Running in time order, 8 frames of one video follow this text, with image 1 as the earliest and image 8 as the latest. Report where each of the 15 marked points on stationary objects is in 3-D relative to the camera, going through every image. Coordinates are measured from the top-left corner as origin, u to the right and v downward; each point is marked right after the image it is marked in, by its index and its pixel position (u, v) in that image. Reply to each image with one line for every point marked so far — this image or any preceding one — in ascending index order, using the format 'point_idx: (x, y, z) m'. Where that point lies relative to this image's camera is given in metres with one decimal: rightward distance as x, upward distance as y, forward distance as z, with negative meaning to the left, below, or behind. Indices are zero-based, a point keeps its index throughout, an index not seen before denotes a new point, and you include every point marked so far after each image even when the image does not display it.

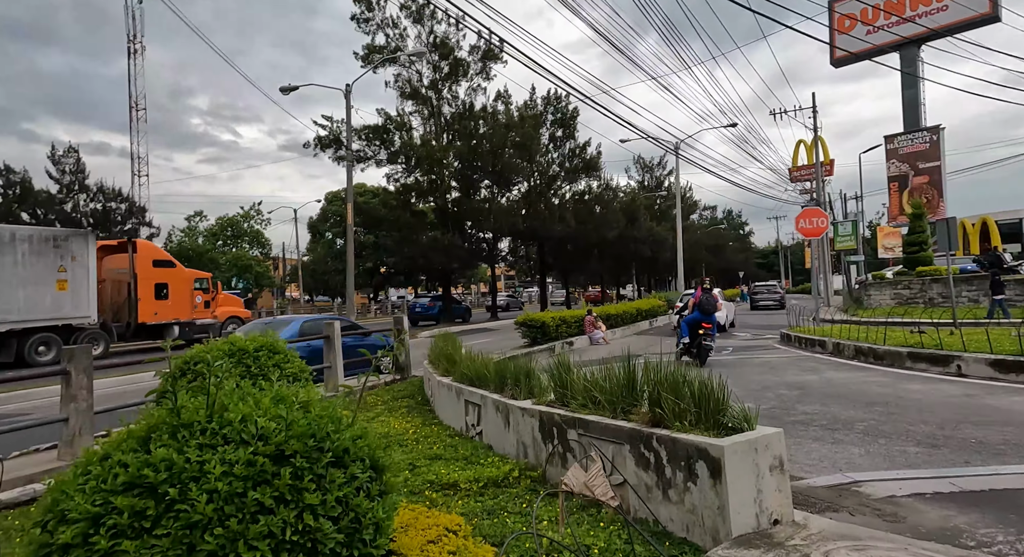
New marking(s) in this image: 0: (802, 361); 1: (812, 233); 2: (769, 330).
0: (+4.9, -1.4, +11.4) m
1: (+7.4, +1.2, +16.8) m
2: (+7.5, -1.5, +19.6) m
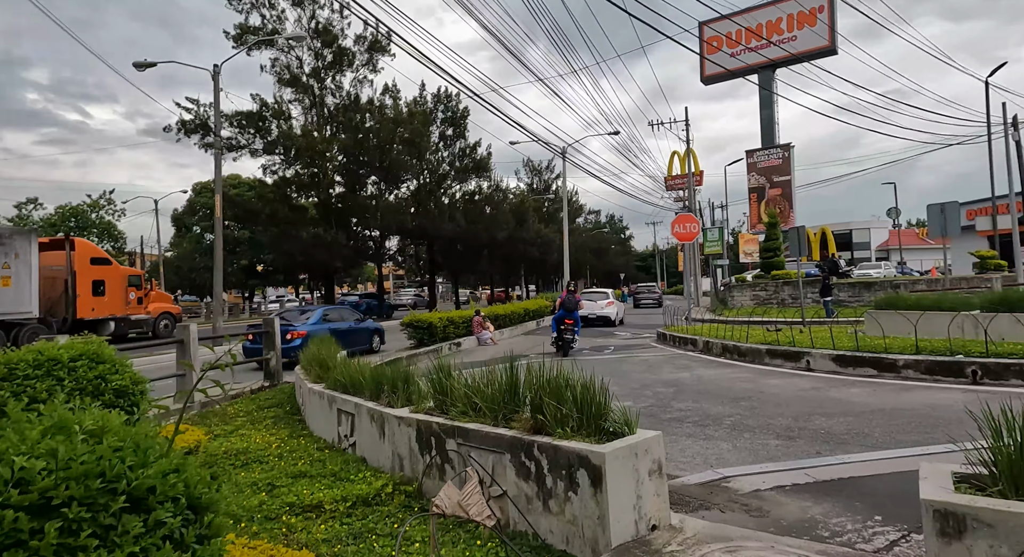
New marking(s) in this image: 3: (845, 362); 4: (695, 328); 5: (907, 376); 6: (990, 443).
0: (+2.9, -1.5, +11.8) m
1: (+4.6, +1.1, +17.6) m
2: (+4.1, -1.5, +20.4) m
3: (+5.2, -1.3, +10.5) m
4: (+4.4, -1.2, +16.2) m
5: (+5.7, -1.4, +9.8) m
6: (+1.8, -0.6, +2.5) m
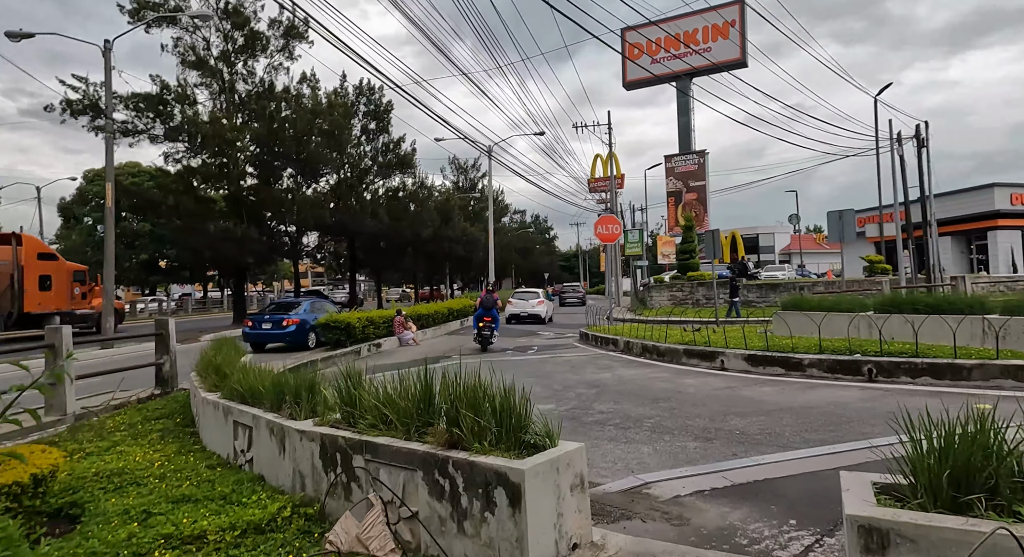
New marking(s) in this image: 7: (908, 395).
0: (+1.5, -1.5, +11.9) m
1: (+2.6, +1.1, +17.8) m
2: (+1.8, -1.5, +20.5) m
3: (+4.0, -1.4, +10.8) m
4: (+2.6, -1.2, +16.5) m
5: (+4.6, -1.5, +10.2) m
6: (+1.5, -0.7, +2.5) m
7: (+4.8, -1.4, +8.2) m
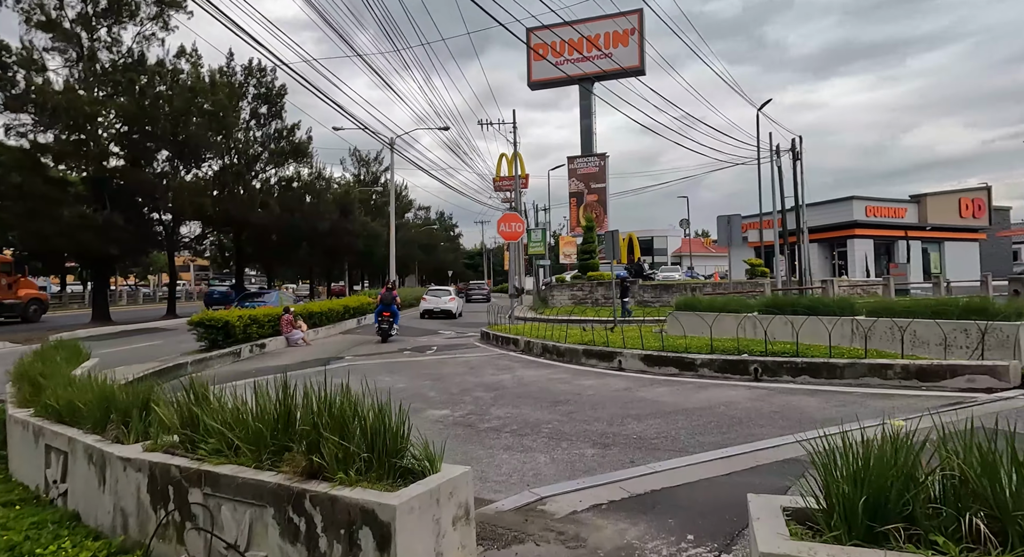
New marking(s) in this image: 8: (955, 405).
0: (-0.3, -1.4, +11.6) m
1: (-0.1, +1.1, +17.6) m
2: (-1.3, -1.5, +20.2) m
3: (+2.3, -1.4, +10.9) m
4: (+0.1, -1.2, +16.3) m
5: (+3.0, -1.5, +10.3) m
6: (+1.1, -0.7, +2.4) m
7: (+3.6, -1.5, +8.5) m
8: (+5.4, -1.5, +8.2) m
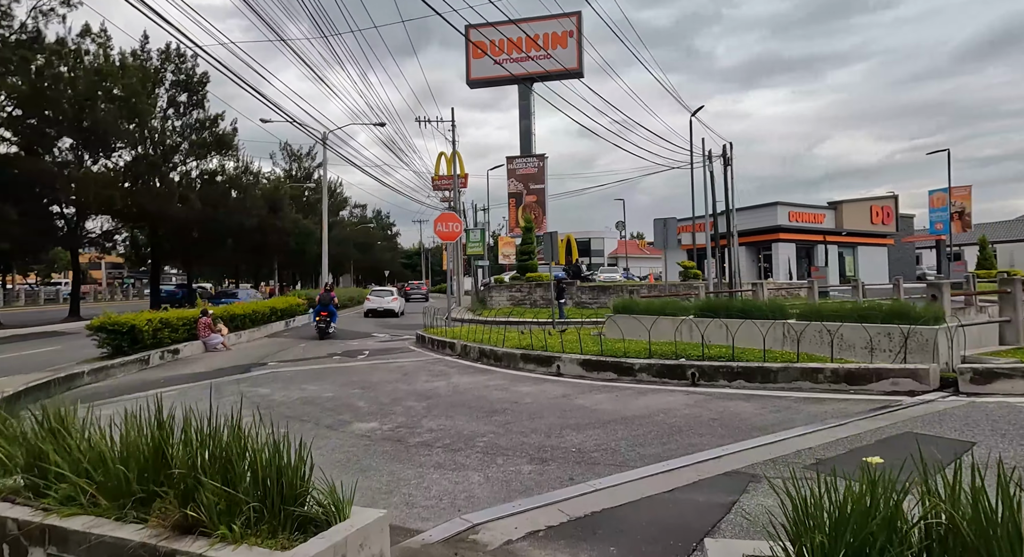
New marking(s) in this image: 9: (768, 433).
0: (-1.4, -1.5, +11.2) m
1: (-1.7, +1.1, +17.2) m
2: (-3.1, -1.5, +19.6) m
3: (+1.3, -1.4, +10.7) m
4: (-1.4, -1.2, +15.9) m
5: (+2.0, -1.6, +10.2) m
6: (+0.8, -0.7, +2.1) m
7: (+2.7, -1.5, +8.4) m
8: (+4.6, -1.6, +8.3) m
9: (+2.6, -1.6, +6.8) m
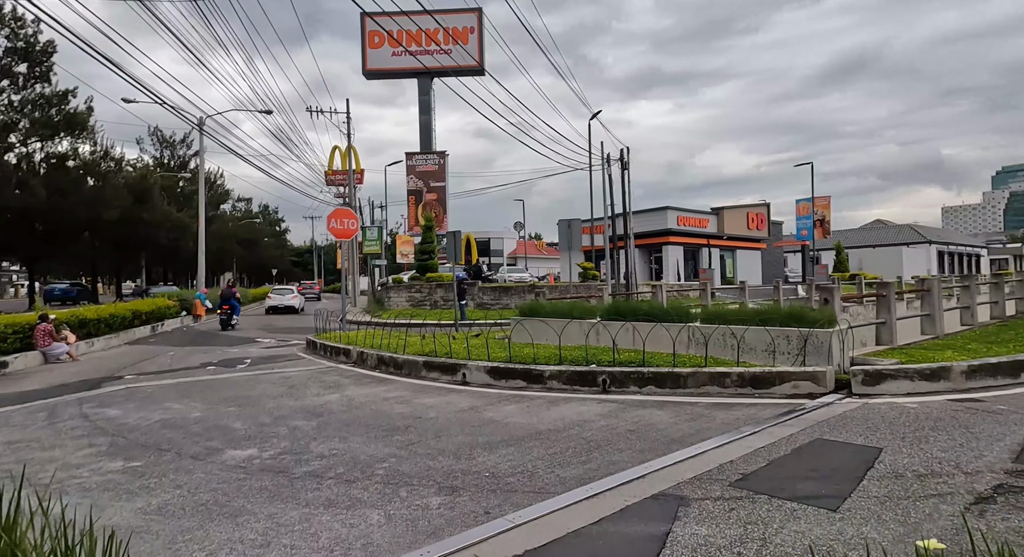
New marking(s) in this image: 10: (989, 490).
0: (-2.9, -1.5, +10.2) m
1: (-4.1, +1.1, +16.1) m
2: (-5.9, -1.5, +18.3) m
3: (-0.2, -1.5, +10.2) m
4: (-3.7, -1.2, +14.8) m
5: (+0.6, -1.6, +9.8) m
6: (+0.7, -0.8, +1.6) m
7: (+1.6, -1.6, +8.1) m
8: (+3.5, -1.7, +8.3) m
9: (+1.7, -1.6, +6.5) m
10: (+4.1, -1.8, +5.8) m
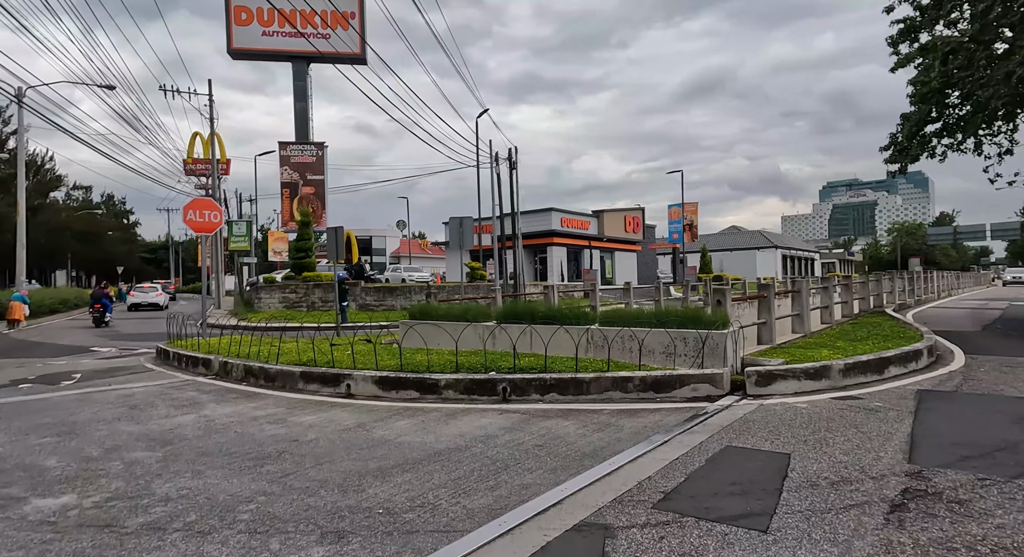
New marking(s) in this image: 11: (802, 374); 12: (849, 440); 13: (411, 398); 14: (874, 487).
0: (-4.4, -1.4, +8.8) m
1: (-6.6, +1.1, +14.4) m
2: (-8.8, -1.4, +16.2) m
3: (-1.8, -1.4, +9.2) m
4: (-6.0, -1.2, +13.2) m
5: (-0.9, -1.6, +9.0) m
6: (+0.6, -0.7, +0.9) m
7: (+0.4, -1.6, +7.5) m
8: (+2.2, -1.7, +8.1) m
9: (+0.8, -1.6, +5.9) m
10: (+3.3, -1.8, +5.7) m
11: (+4.4, -1.4, +10.1) m
12: (+3.8, -1.8, +7.5) m
13: (-1.4, -1.6, +9.0) m
14: (+3.2, -1.8, +5.9) m
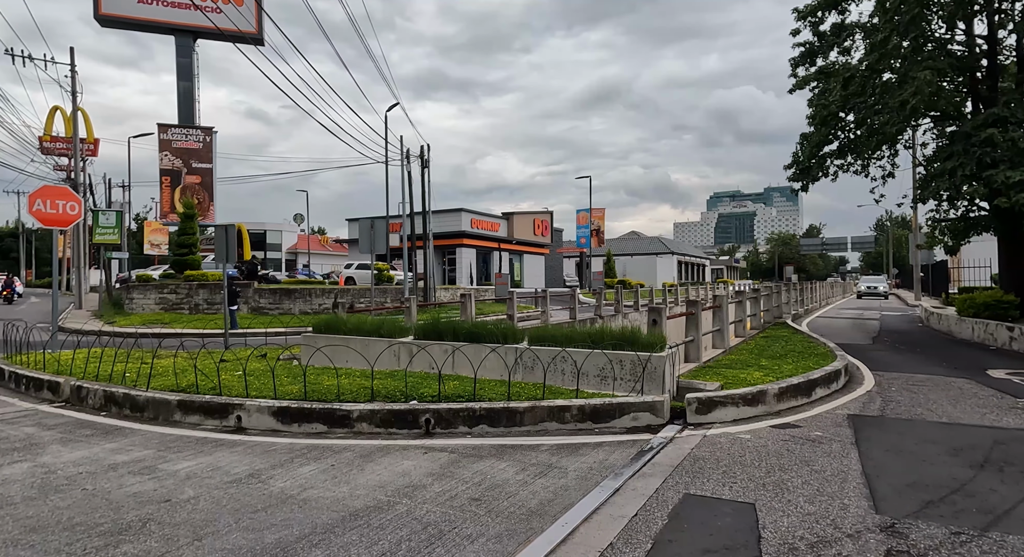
0: (-5.2, -1.5, +7.1) m
1: (-8.2, +1.1, +12.3) m
2: (-10.7, -1.4, +13.7) m
3: (-2.7, -1.6, +7.9) m
4: (-7.4, -1.2, +11.2) m
5: (-1.8, -1.8, +7.7) m
6: (+0.9, -1.0, 0.0) m
7: (-0.3, -1.8, +6.5) m
8: (+1.4, -1.9, +7.3) m
9: (+0.3, -1.9, +4.9) m
10: (+2.8, -2.1, +5.1) m
11: (+3.3, -1.8, +9.6) m
12: (+3.0, -2.1, +6.9) m
13: (-2.3, -1.8, +7.7) m
14: (+2.7, -2.1, +5.3) m
